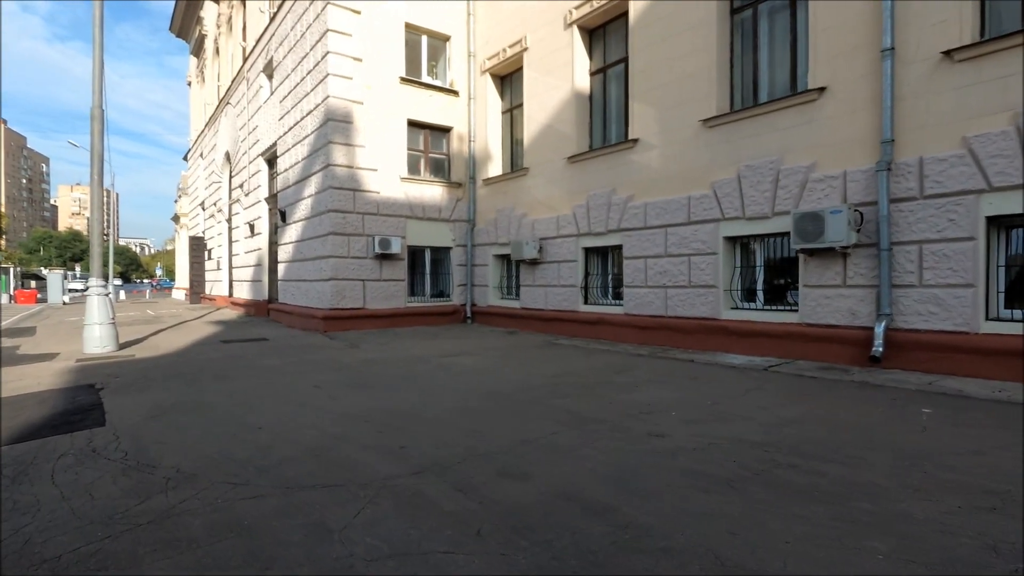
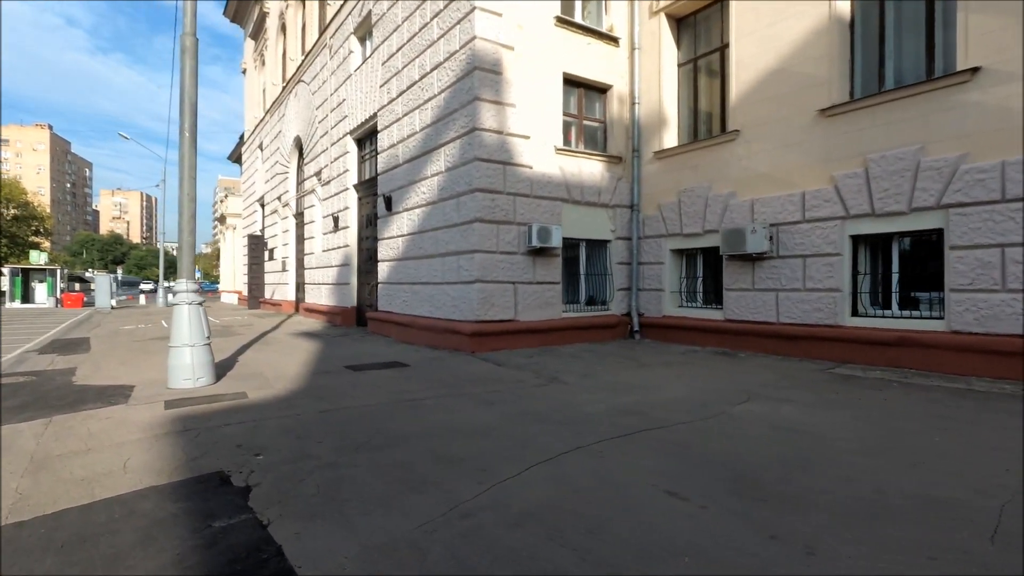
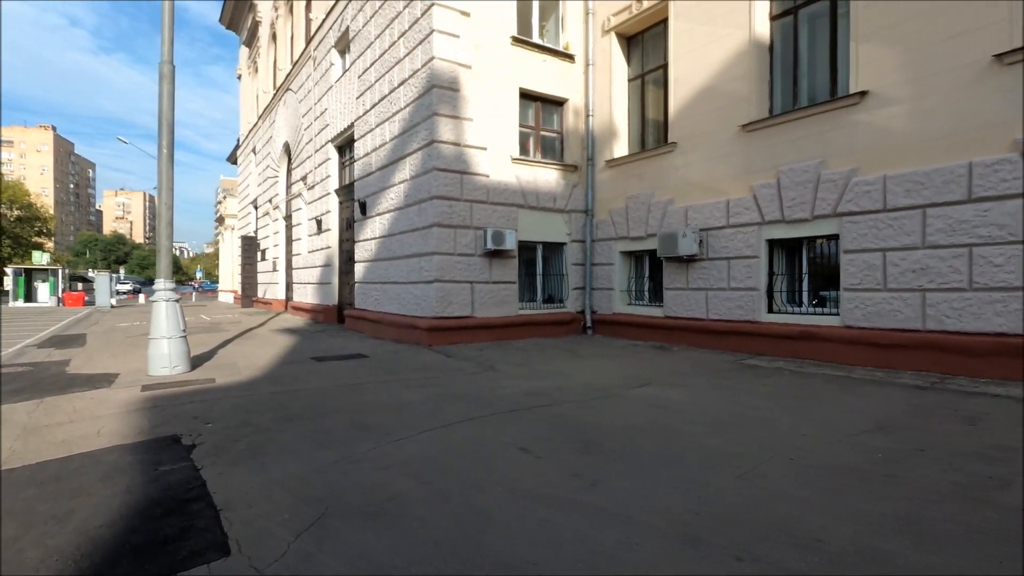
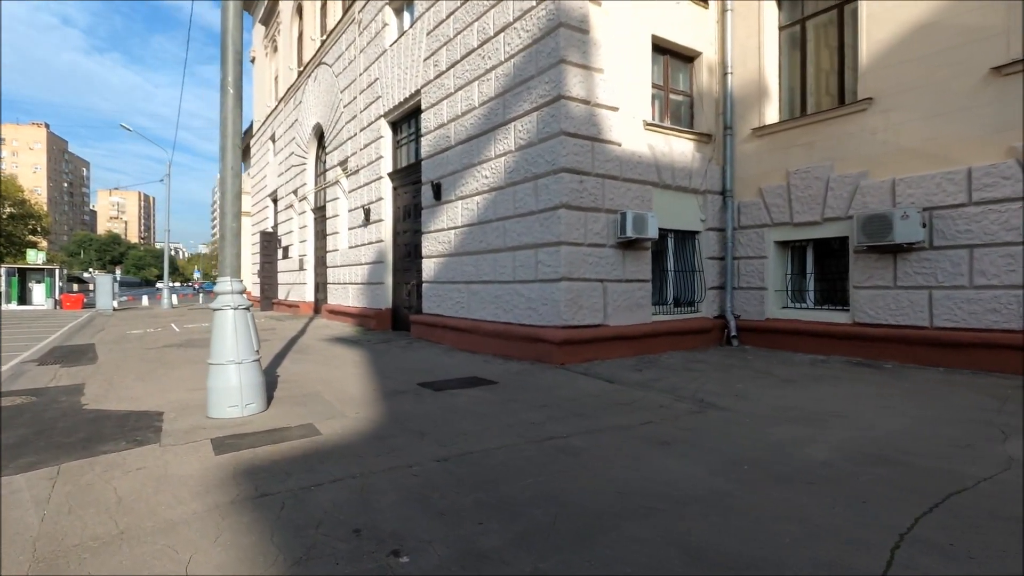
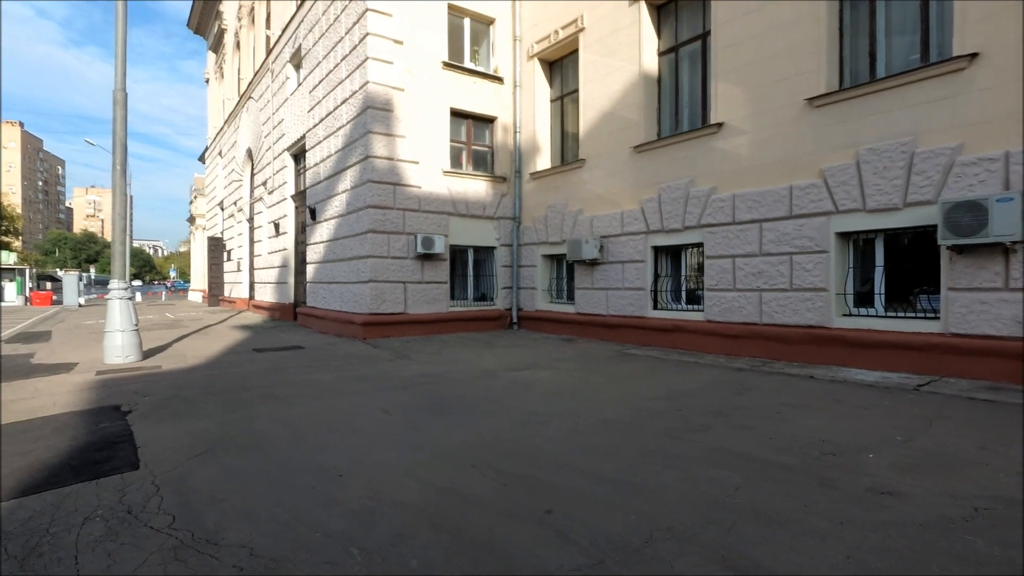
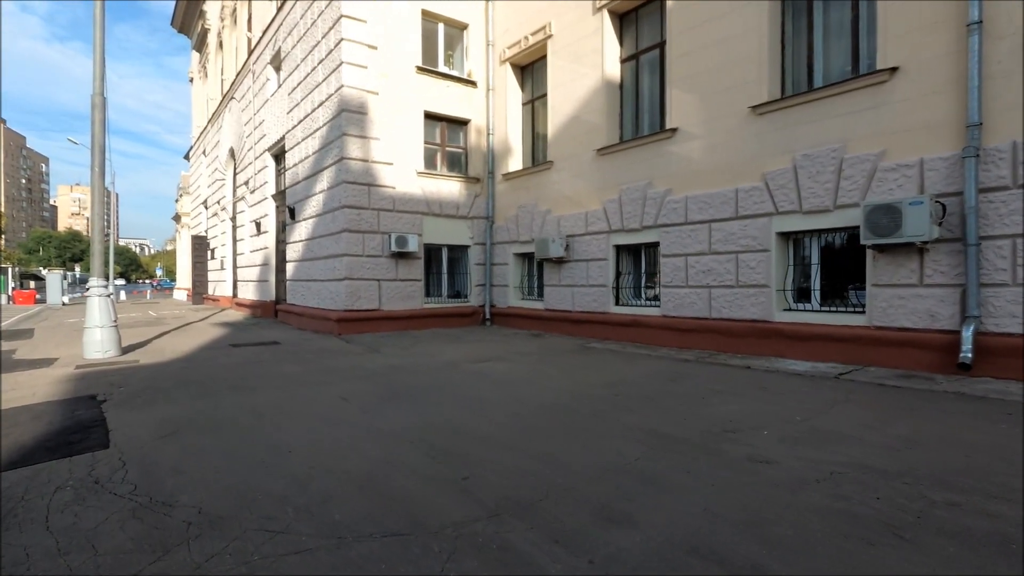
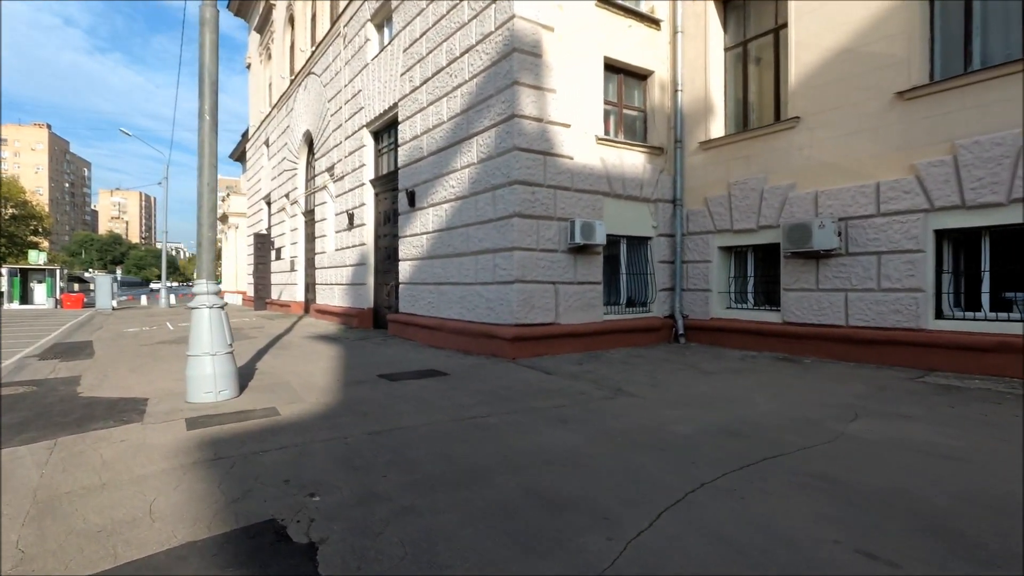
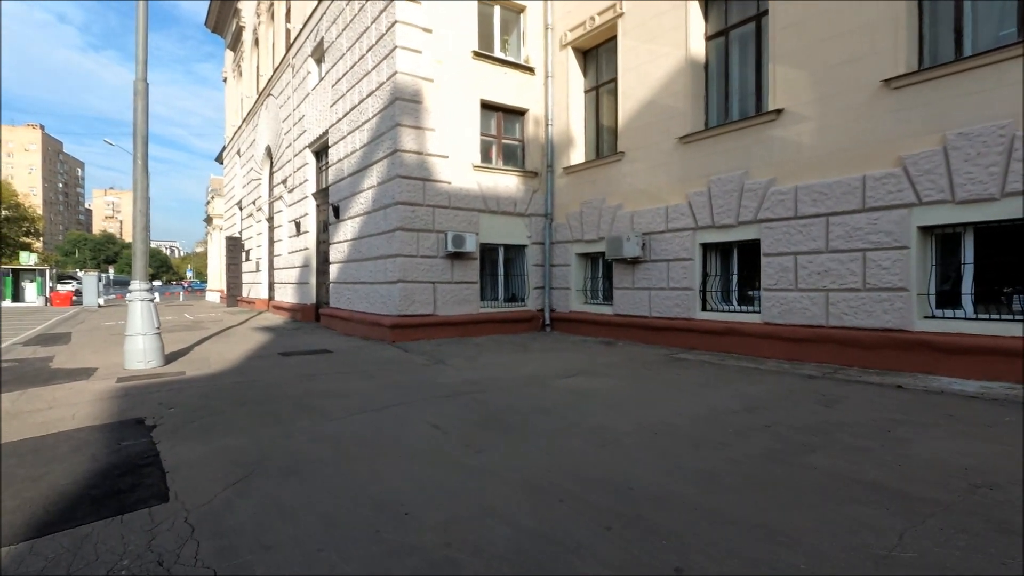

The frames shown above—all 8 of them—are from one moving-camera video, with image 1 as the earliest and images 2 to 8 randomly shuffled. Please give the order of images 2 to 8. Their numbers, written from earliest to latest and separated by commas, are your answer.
6, 5, 8, 3, 2, 7, 4
